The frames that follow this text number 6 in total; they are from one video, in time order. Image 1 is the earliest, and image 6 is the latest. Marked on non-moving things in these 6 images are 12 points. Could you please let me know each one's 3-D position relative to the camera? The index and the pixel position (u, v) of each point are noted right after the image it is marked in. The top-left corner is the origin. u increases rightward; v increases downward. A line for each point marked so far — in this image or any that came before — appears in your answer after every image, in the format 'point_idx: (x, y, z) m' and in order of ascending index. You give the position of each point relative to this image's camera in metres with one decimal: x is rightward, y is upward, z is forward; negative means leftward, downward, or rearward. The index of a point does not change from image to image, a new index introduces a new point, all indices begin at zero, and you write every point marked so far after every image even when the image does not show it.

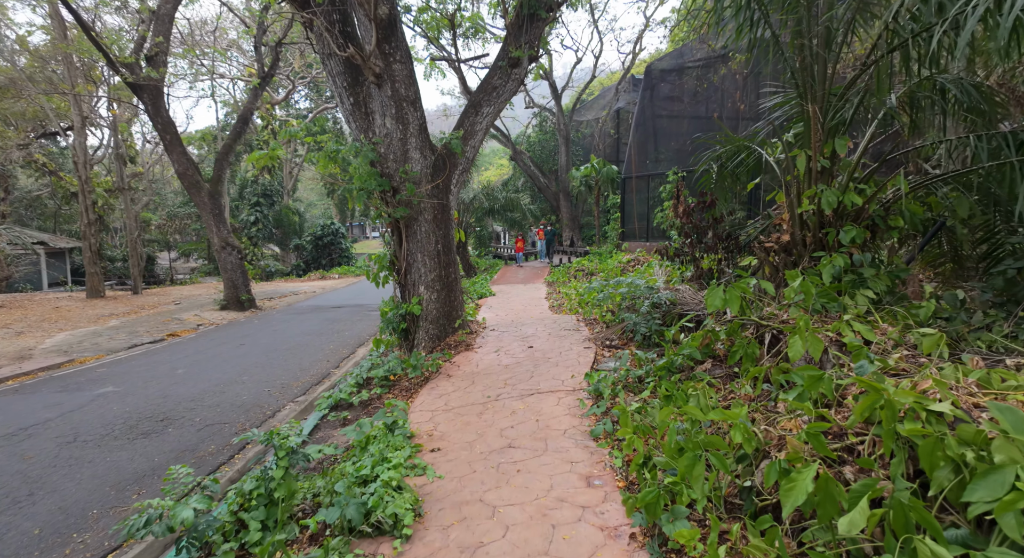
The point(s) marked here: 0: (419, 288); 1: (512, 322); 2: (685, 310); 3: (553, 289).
0: (-1.2, -0.1, +6.6) m
1: (0.0, -0.7, +7.9) m
2: (+1.8, -0.3, +5.3) m
3: (+1.1, -0.3, +13.3) m
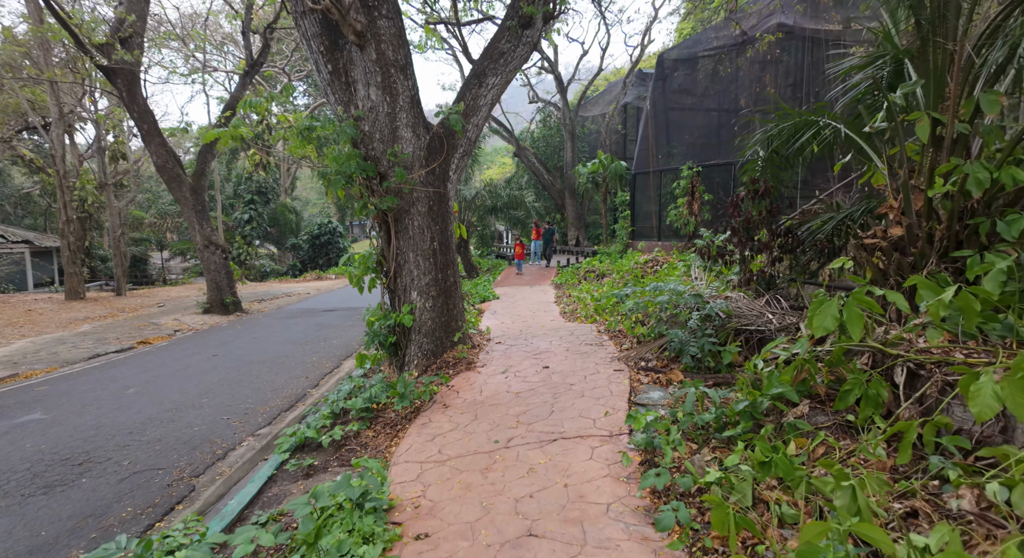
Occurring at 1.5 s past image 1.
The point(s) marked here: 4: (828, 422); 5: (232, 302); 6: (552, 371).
0: (-1.1, -0.2, +5.6) m
1: (+0.1, -0.7, +6.8) m
2: (+1.9, -0.4, +4.2) m
3: (+1.2, -0.3, +12.2) m
4: (+1.7, -0.8, +2.7) m
5: (-8.1, -0.7, +14.5) m
6: (+0.4, -0.9, +4.7) m
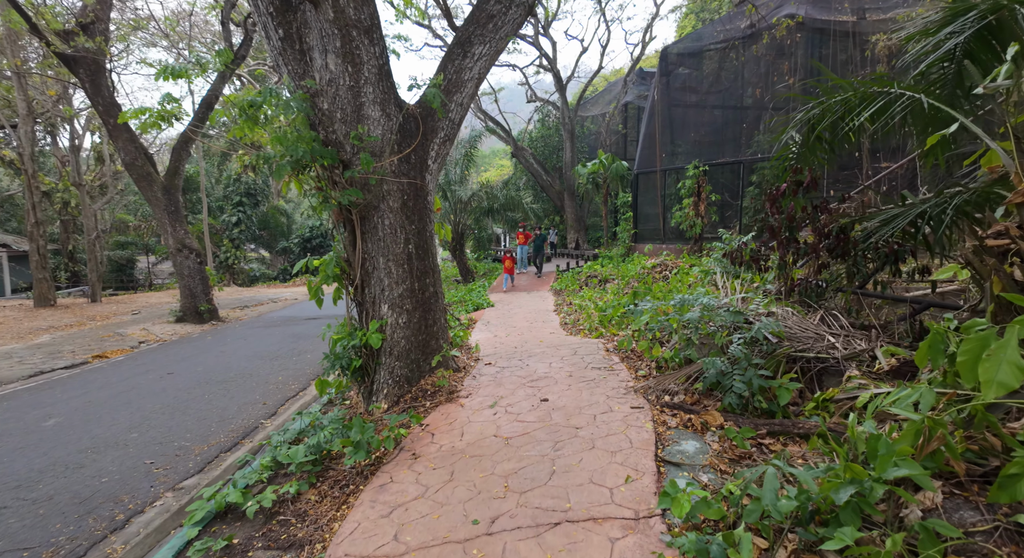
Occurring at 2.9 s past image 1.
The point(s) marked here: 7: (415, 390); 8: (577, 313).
0: (-1.2, -0.3, +4.6) m
1: (0.0, -0.8, +5.8) m
2: (+1.9, -0.5, +3.2) m
3: (+1.1, -0.4, +11.2) m
4: (+1.6, -0.8, +1.8) m
5: (-8.2, -0.8, +13.5) m
6: (+0.3, -0.9, +3.7) m
7: (-0.9, -1.0, +4.5) m
8: (+1.1, -0.6, +8.7) m
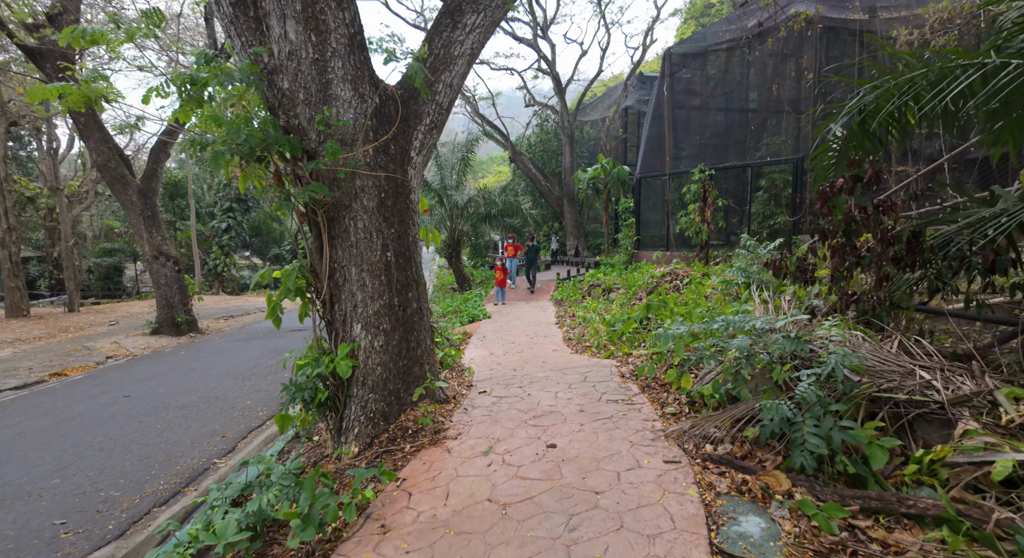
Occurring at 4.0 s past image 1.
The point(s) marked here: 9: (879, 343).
0: (-1.2, -0.4, +3.8) m
1: (0.0, -1.0, +5.0) m
2: (+1.9, -0.6, +2.5) m
3: (+1.1, -0.6, +10.5) m
4: (+1.6, -0.9, +1.0) m
5: (-8.3, -1.1, +12.7) m
6: (+0.3, -1.0, +3.0) m
7: (-0.9, -1.1, +3.7) m
8: (+1.1, -0.8, +8.0) m
9: (+2.1, -0.4, +2.9) m
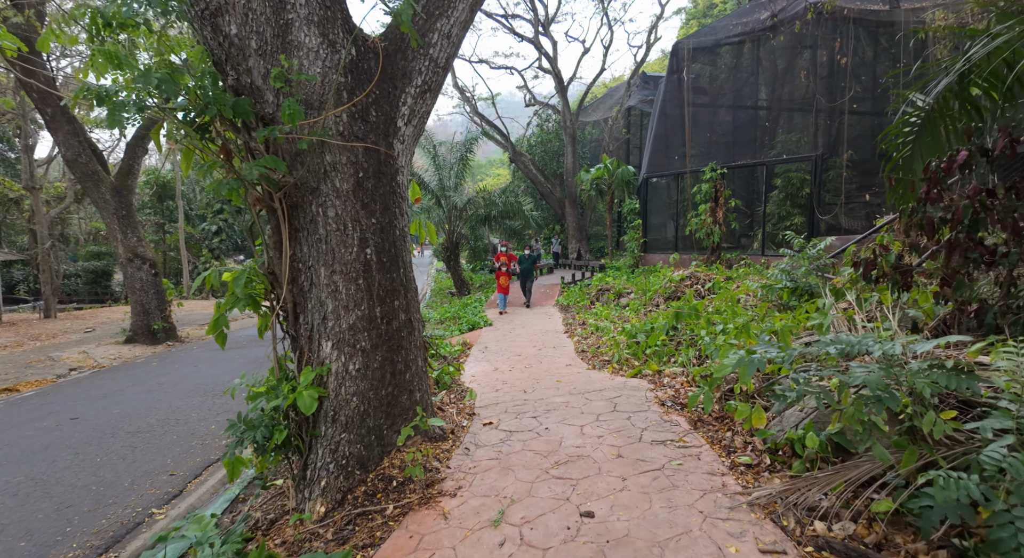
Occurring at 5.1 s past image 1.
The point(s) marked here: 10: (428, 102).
0: (-1.1, -0.4, +2.9) m
1: (+0.1, -1.0, +4.2) m
2: (+2.0, -0.6, +1.6) m
3: (+1.1, -0.7, +9.6) m
4: (+1.7, -0.9, +0.1) m
5: (-8.2, -1.2, +11.8) m
6: (+0.4, -1.1, +2.1) m
7: (-0.8, -1.1, +2.9) m
8: (+1.2, -0.8, +7.1) m
9: (+2.2, -0.4, +2.1) m
10: (-0.5, +1.1, +3.2) m
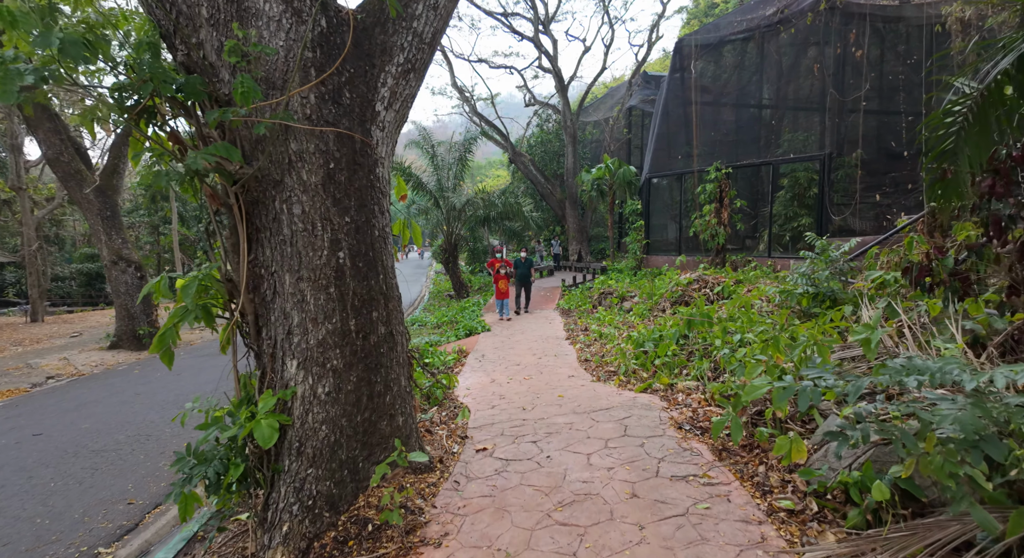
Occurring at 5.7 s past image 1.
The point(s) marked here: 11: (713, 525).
0: (-1.1, -0.4, +2.5) m
1: (+0.1, -1.0, +3.8) m
2: (+1.9, -0.6, +1.2) m
3: (+1.1, -0.8, +9.2) m
4: (+1.7, -0.9, -0.3) m
5: (-8.2, -1.2, +11.4) m
6: (+0.4, -1.1, +1.7) m
7: (-0.8, -1.2, +2.4) m
8: (+1.1, -0.9, +6.7) m
9: (+2.2, -0.4, +1.7) m
10: (-0.6, +1.1, +2.8) m
11: (+0.8, -1.0, +2.1) m
